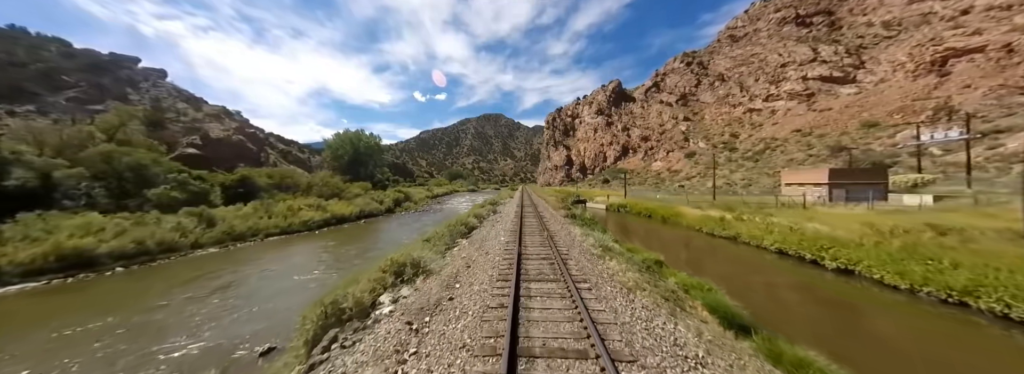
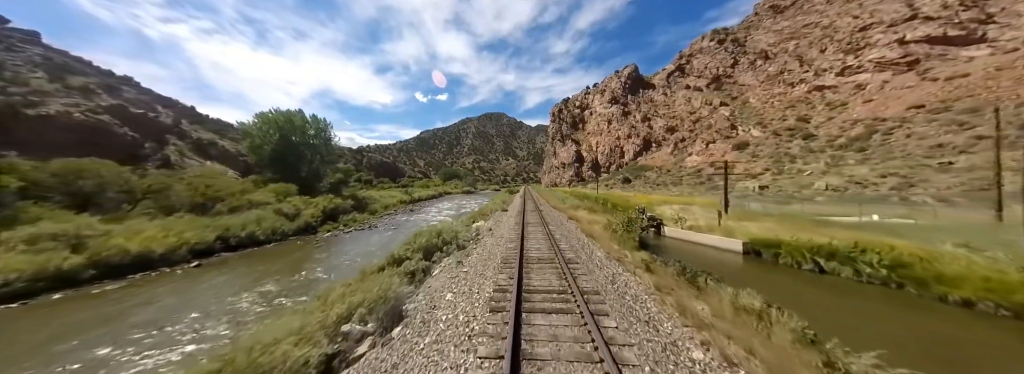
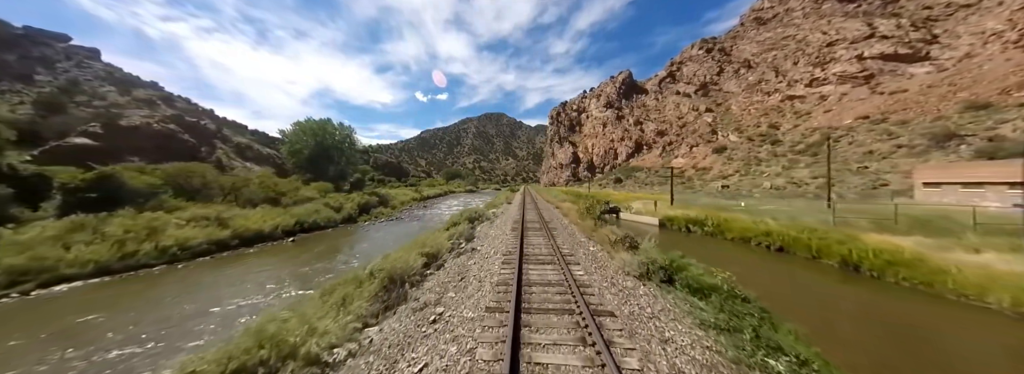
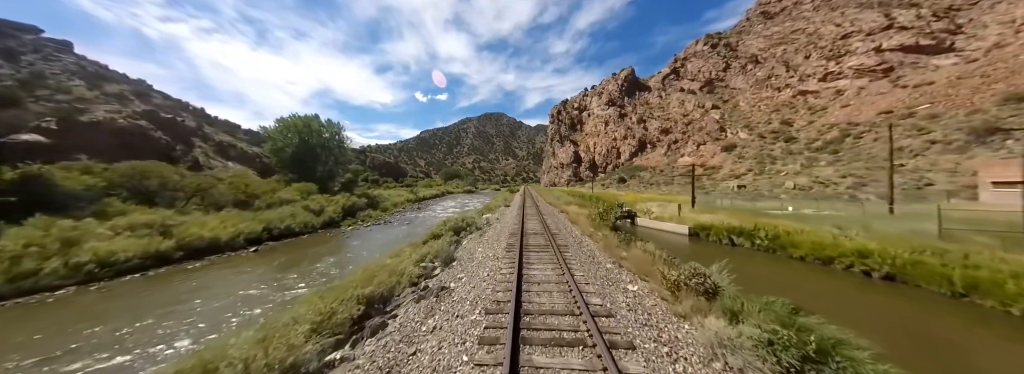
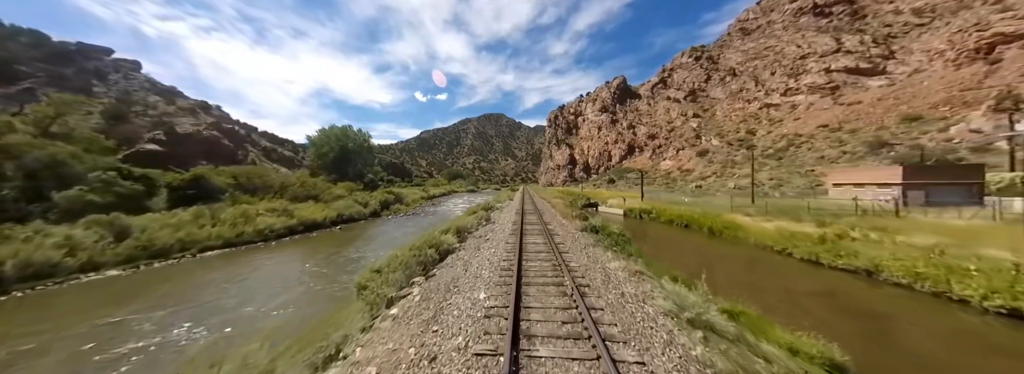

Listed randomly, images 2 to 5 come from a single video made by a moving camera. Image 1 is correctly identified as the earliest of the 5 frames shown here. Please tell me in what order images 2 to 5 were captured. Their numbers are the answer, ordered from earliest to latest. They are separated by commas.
5, 3, 4, 2
